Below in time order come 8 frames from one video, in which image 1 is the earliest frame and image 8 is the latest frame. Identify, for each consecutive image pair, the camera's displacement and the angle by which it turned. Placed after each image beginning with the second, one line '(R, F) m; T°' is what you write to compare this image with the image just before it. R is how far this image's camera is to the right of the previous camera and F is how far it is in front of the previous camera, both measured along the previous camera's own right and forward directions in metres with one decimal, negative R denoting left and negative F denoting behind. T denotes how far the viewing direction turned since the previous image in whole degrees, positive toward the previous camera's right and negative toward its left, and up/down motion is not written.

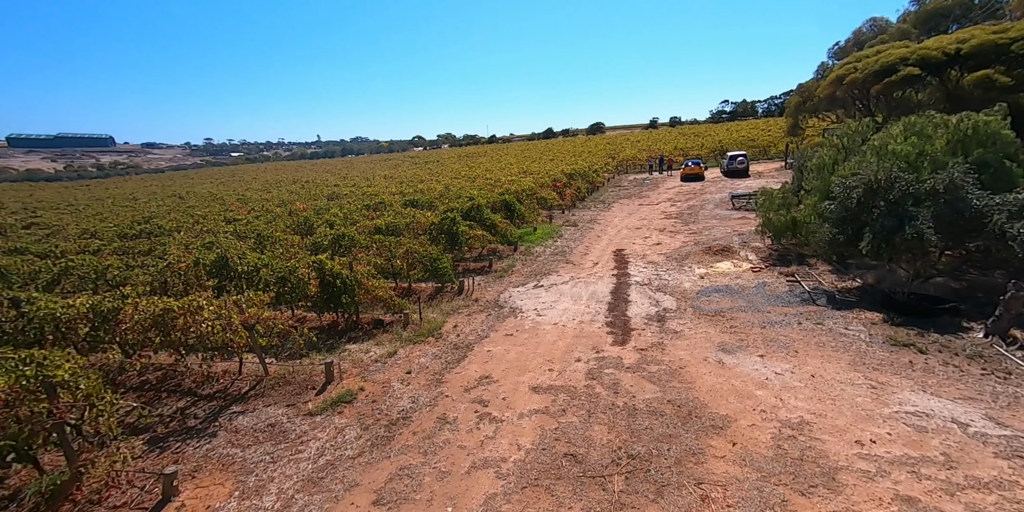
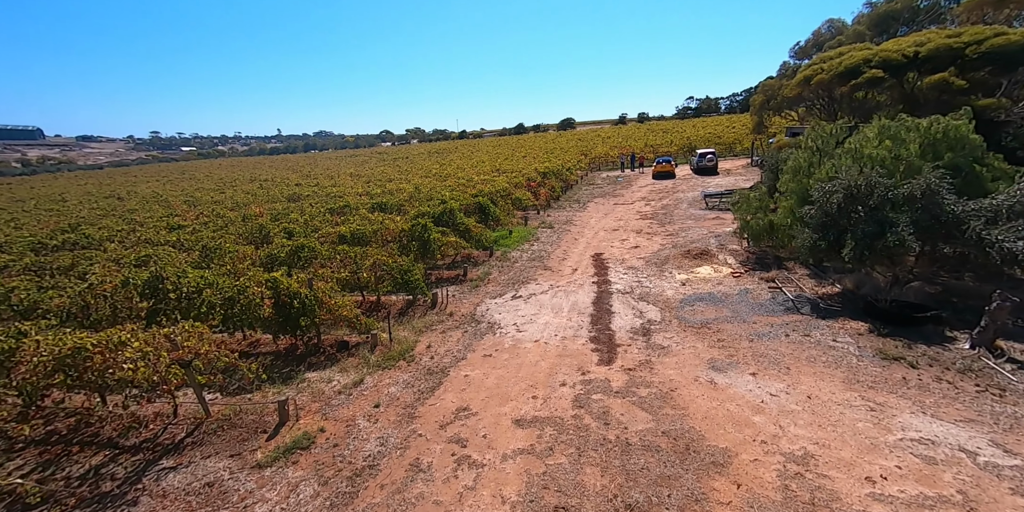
(-0.1, +0.6) m; +4°
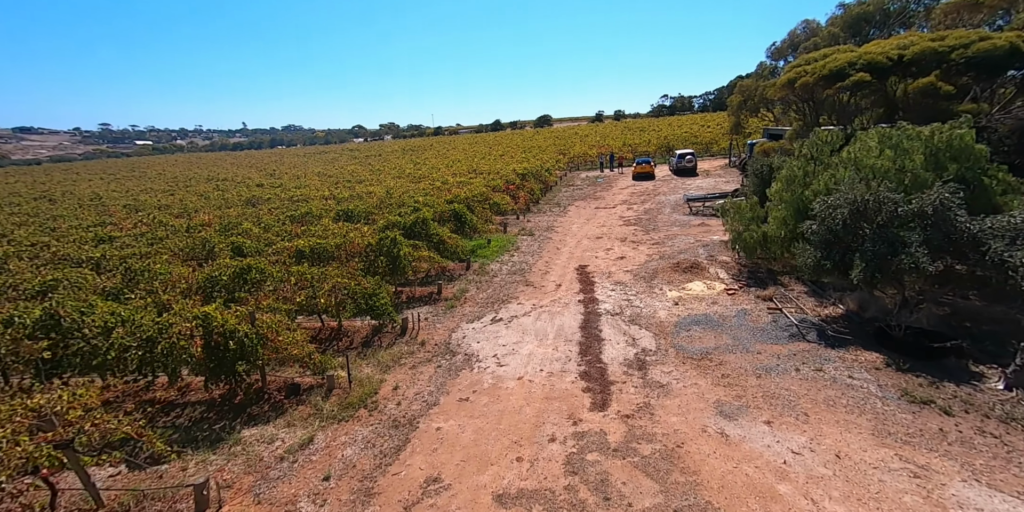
(0.0, +1.1) m; +3°
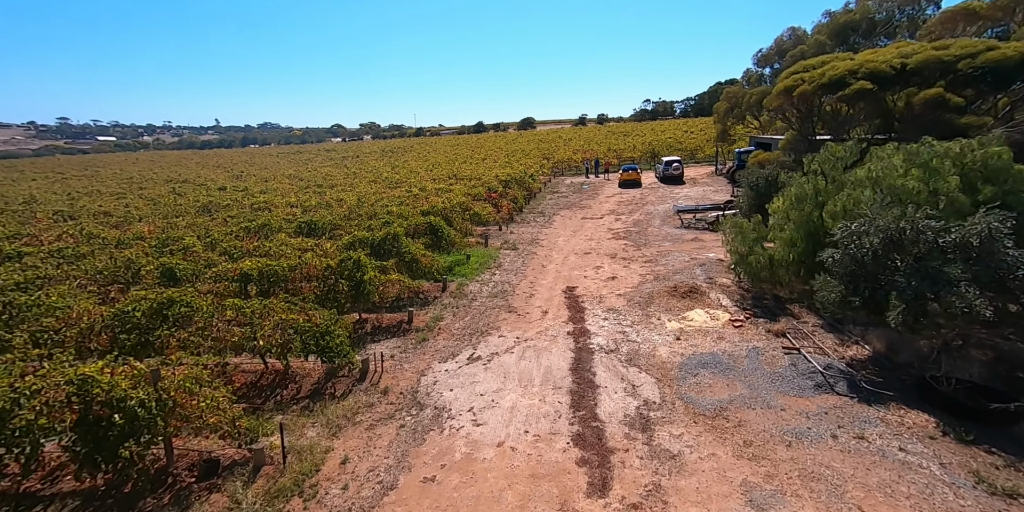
(0.0, +1.4) m; +2°
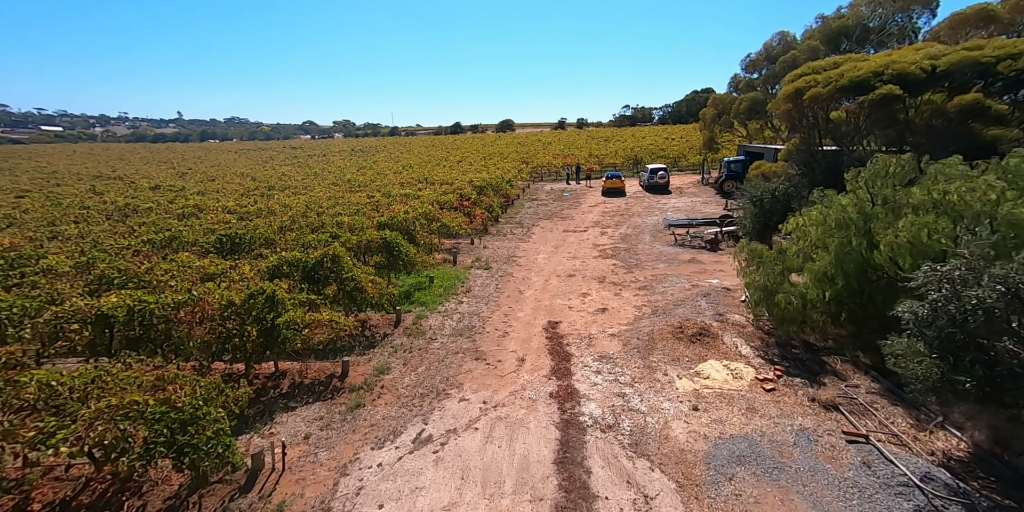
(+0.2, +2.5) m; +3°
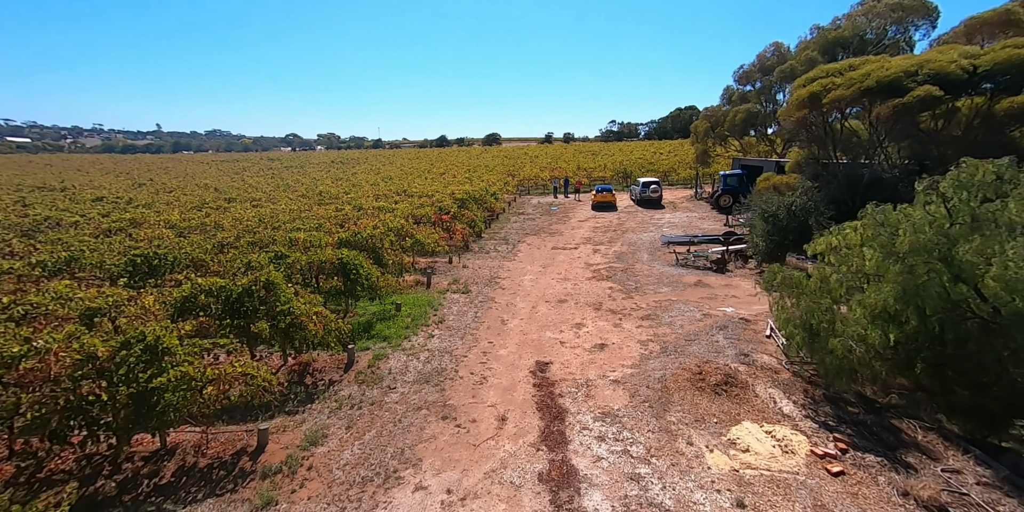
(+0.1, +2.1) m; +2°
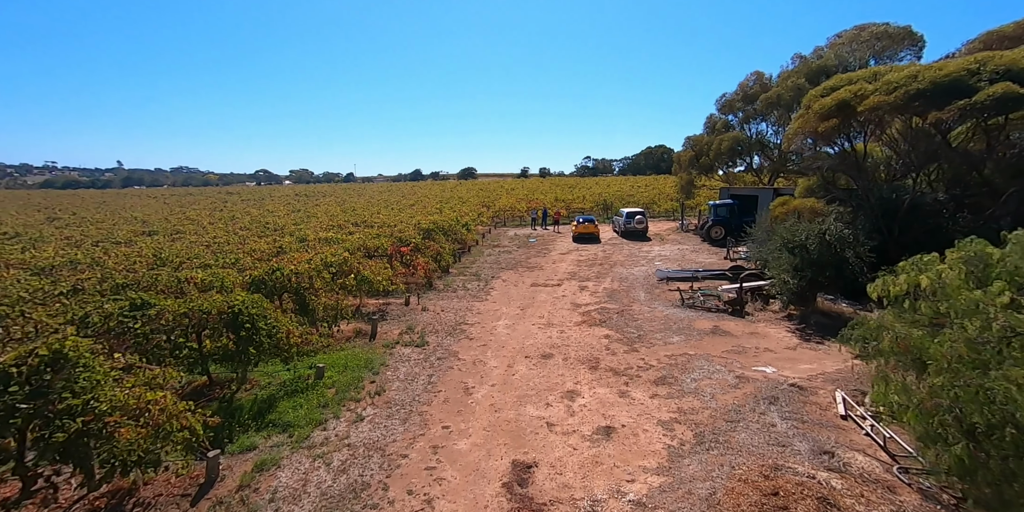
(+0.2, +3.2) m; +3°
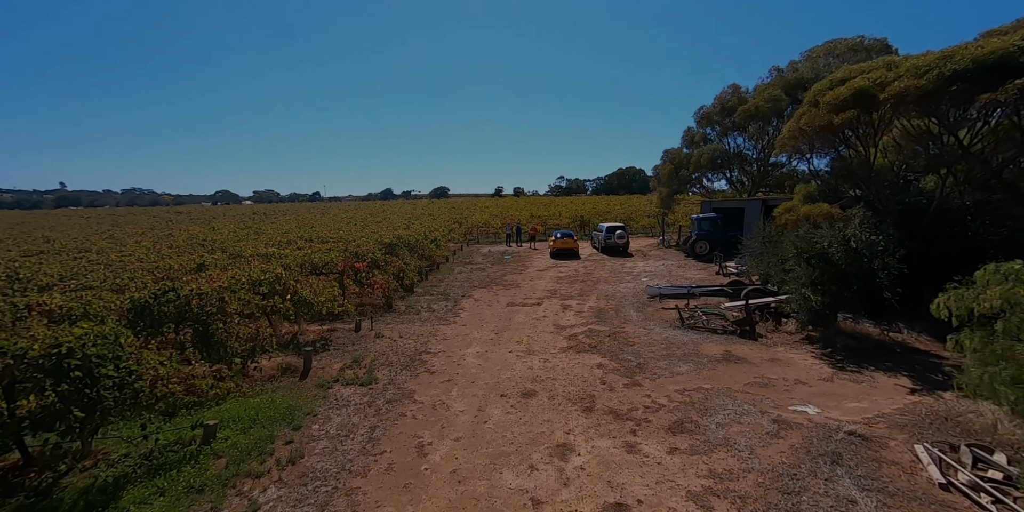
(+0.1, +2.2) m; +3°
